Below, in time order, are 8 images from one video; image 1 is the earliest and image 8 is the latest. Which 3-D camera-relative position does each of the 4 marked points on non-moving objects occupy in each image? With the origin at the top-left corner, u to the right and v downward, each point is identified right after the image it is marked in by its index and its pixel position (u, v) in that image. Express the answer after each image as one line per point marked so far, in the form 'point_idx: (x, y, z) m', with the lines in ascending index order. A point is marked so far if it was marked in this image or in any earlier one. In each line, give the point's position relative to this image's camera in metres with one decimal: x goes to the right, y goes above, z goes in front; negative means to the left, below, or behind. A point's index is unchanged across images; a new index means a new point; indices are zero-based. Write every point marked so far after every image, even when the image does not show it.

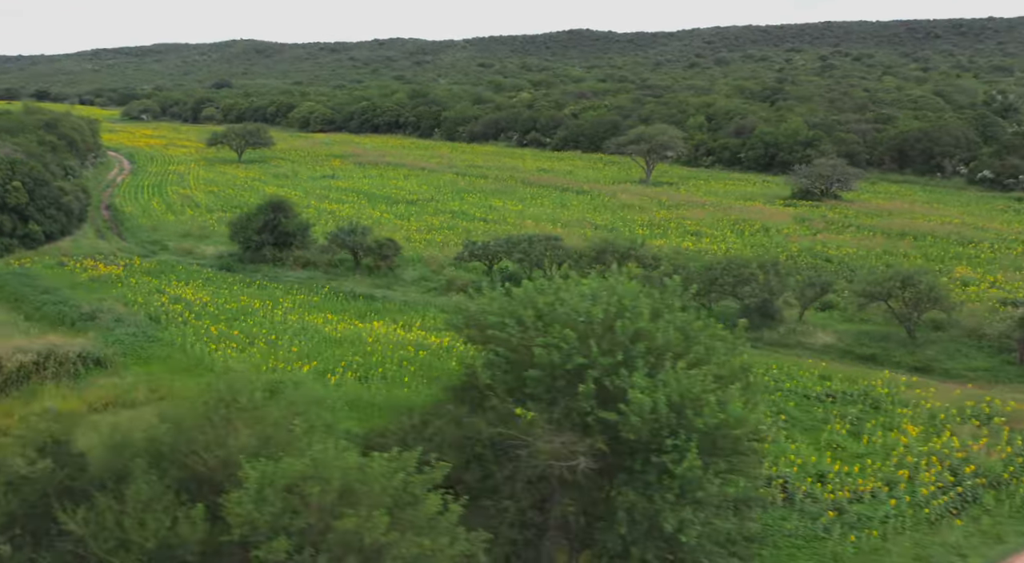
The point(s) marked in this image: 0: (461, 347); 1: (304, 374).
0: (-1.0, -1.4, +19.8) m
1: (-4.1, -1.8, +18.3) m
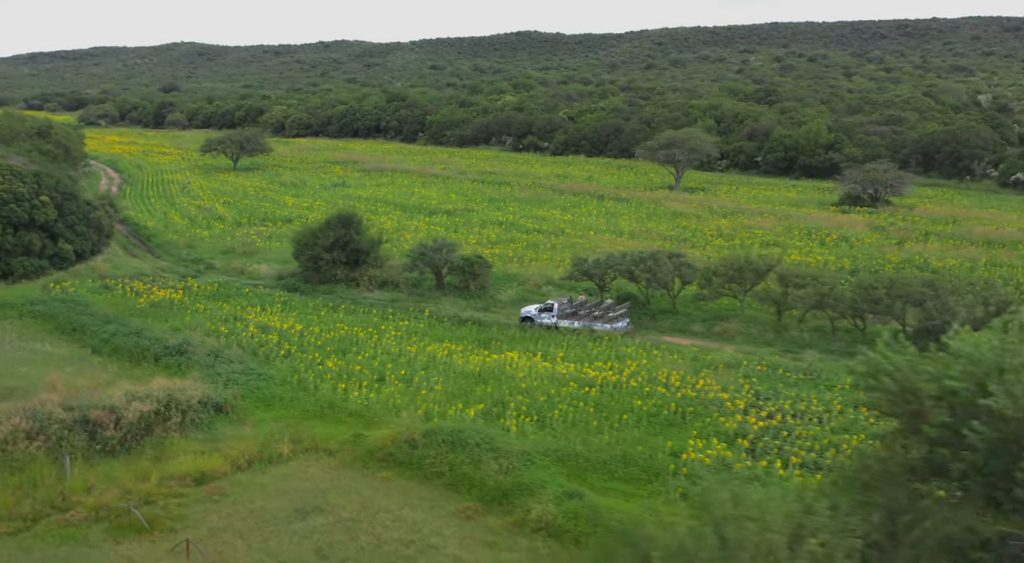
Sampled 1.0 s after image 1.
0: (+2.3, -1.9, +17.7) m
1: (-0.7, -2.4, +16.1) m
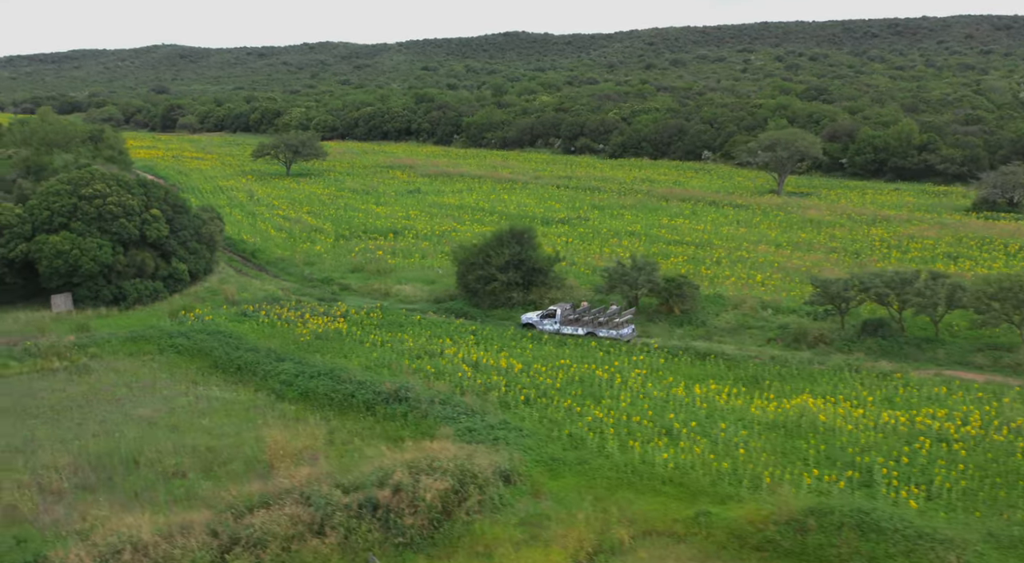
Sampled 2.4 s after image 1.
0: (+7.4, -2.4, +14.6) m
1: (+4.6, -2.9, +12.9) m
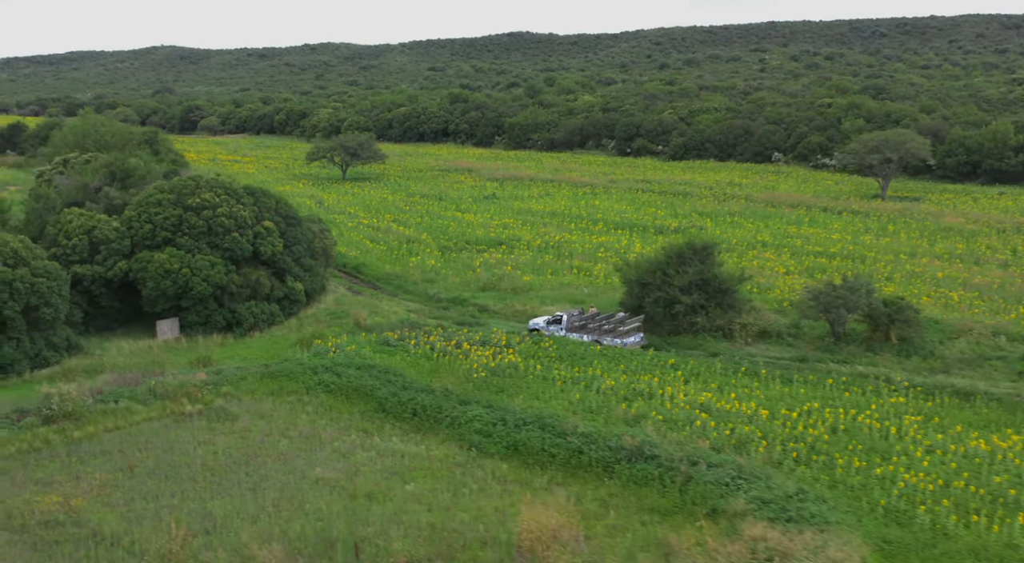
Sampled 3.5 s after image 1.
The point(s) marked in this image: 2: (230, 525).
0: (+11.4, -2.8, +11.7) m
1: (+8.6, -3.3, +10.0) m
2: (-3.7, -3.2, +12.3) m
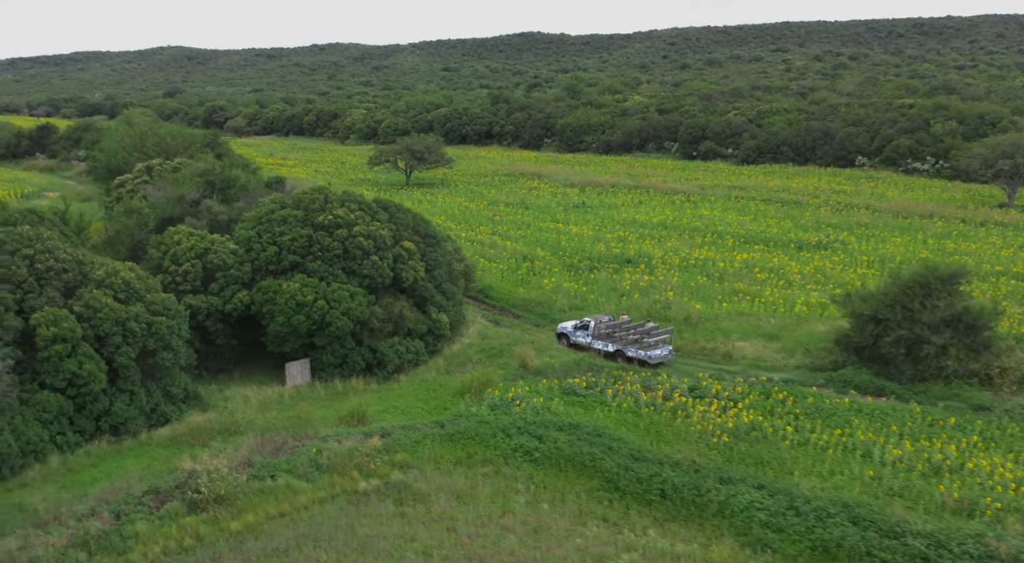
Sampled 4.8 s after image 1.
0: (+15.1, -3.4, +8.3) m
1: (+12.2, -3.9, +6.5) m
2: (0.0, -3.8, +8.8) m
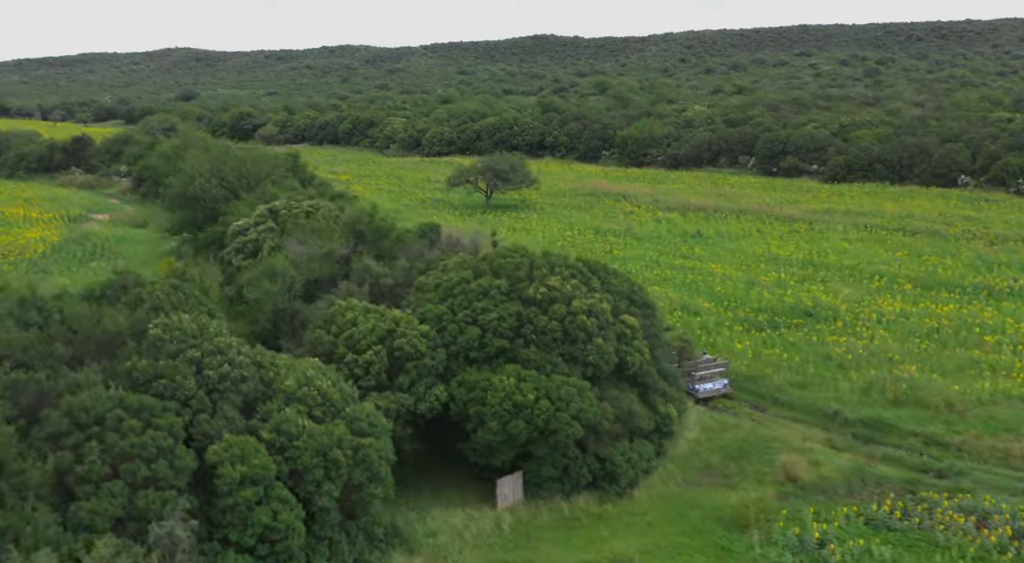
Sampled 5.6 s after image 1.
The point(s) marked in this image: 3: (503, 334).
0: (+18.9, -4.7, +4.6) m
1: (+16.0, -5.2, +2.9) m
2: (+3.8, -5.1, +5.1) m
3: (-0.2, -0.8, +13.5) m
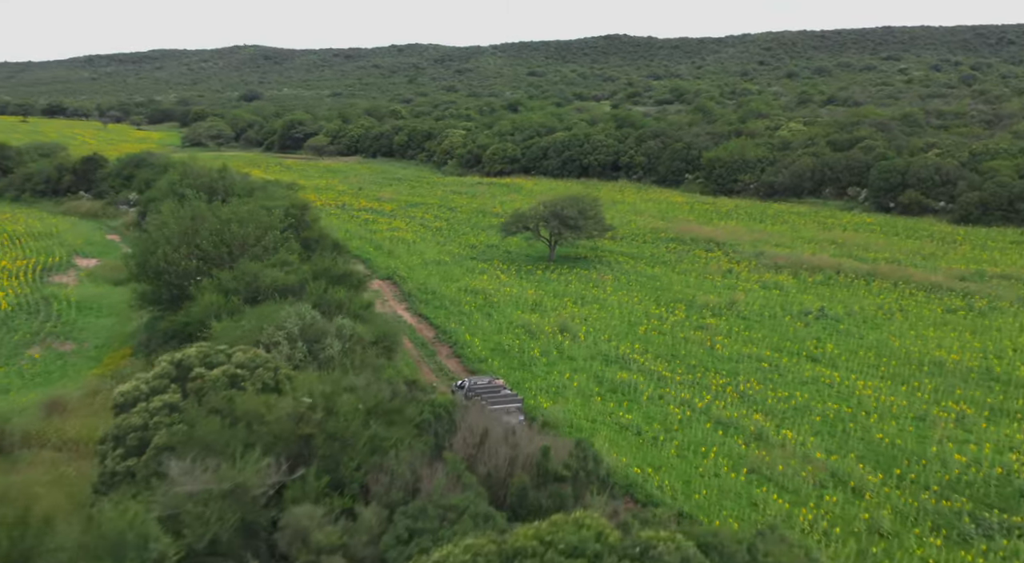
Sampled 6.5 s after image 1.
0: (+18.5, -7.6, -3.8) m
1: (+15.6, -8.1, -5.4) m
2: (+3.5, -7.6, -2.3) m
3: (+0.2, -3.2, +6.3) m
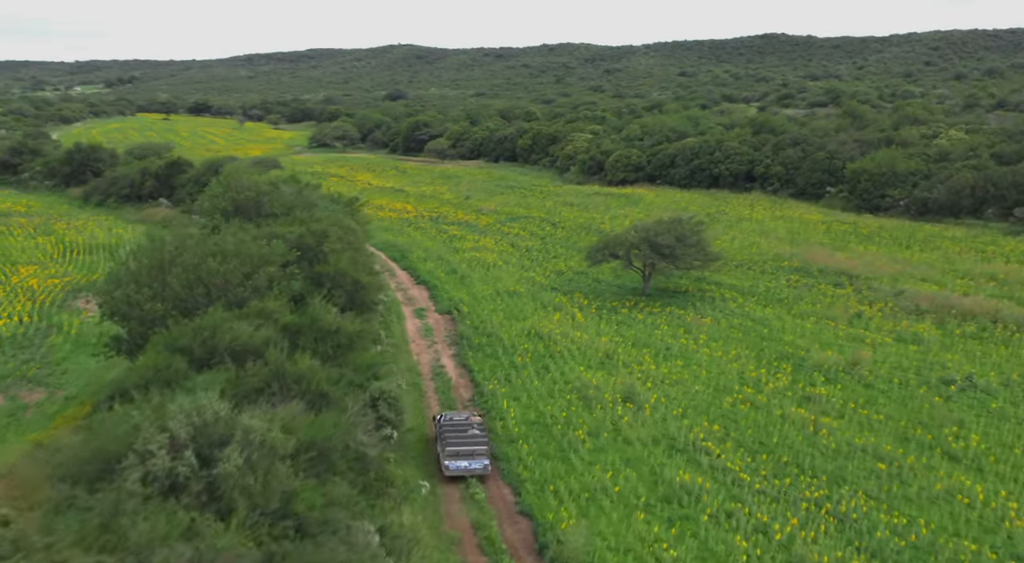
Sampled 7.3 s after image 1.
0: (+14.8, -9.4, -10.9) m
1: (+11.6, -9.7, -12.0) m
2: (+0.2, -8.8, -7.1) m
3: (-1.6, -4.3, +1.8) m
